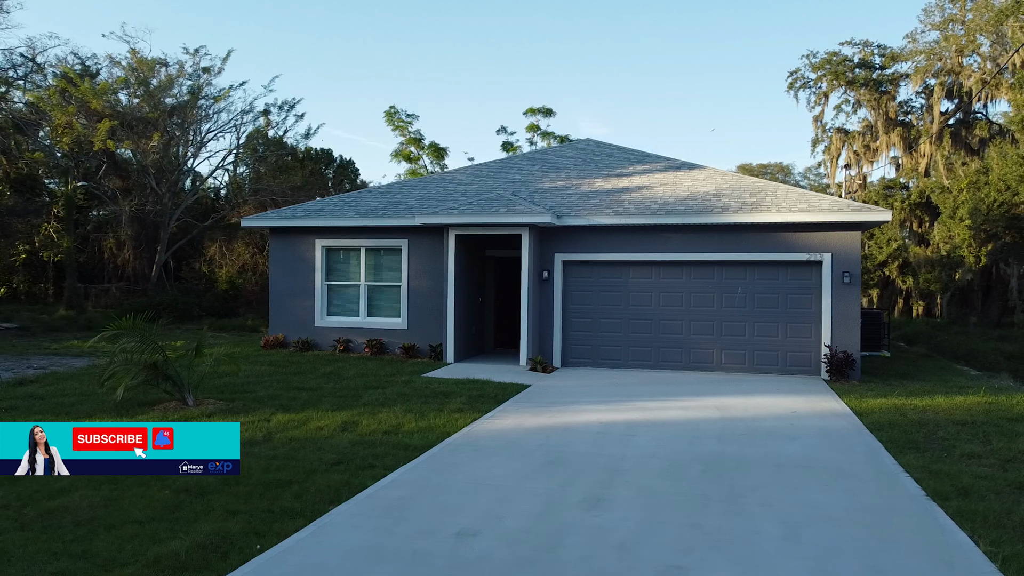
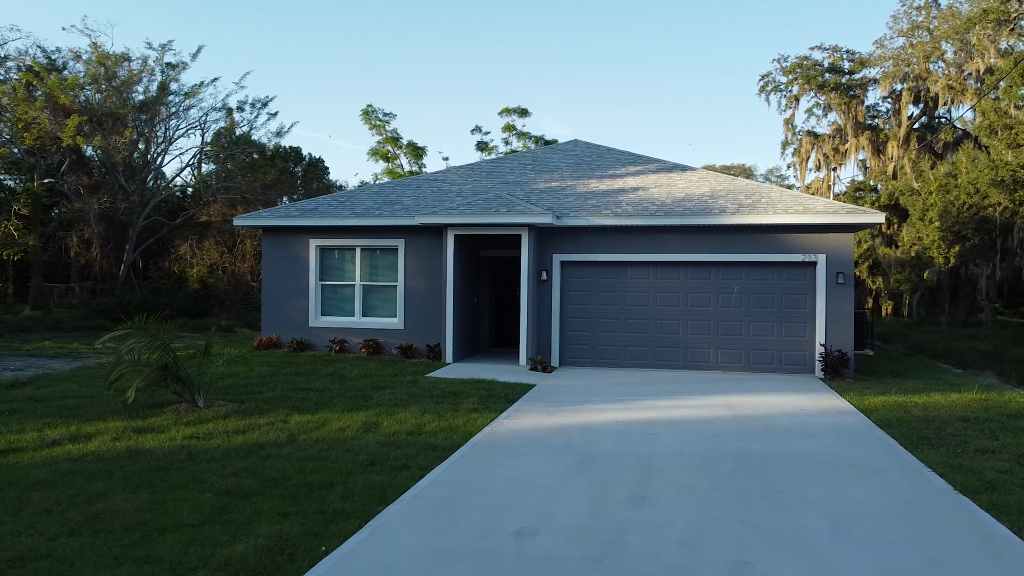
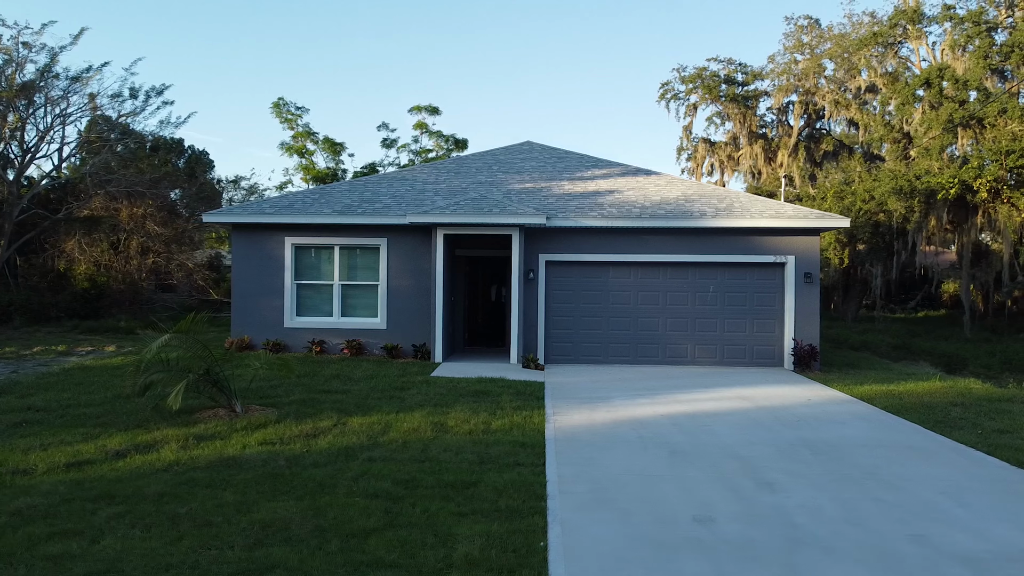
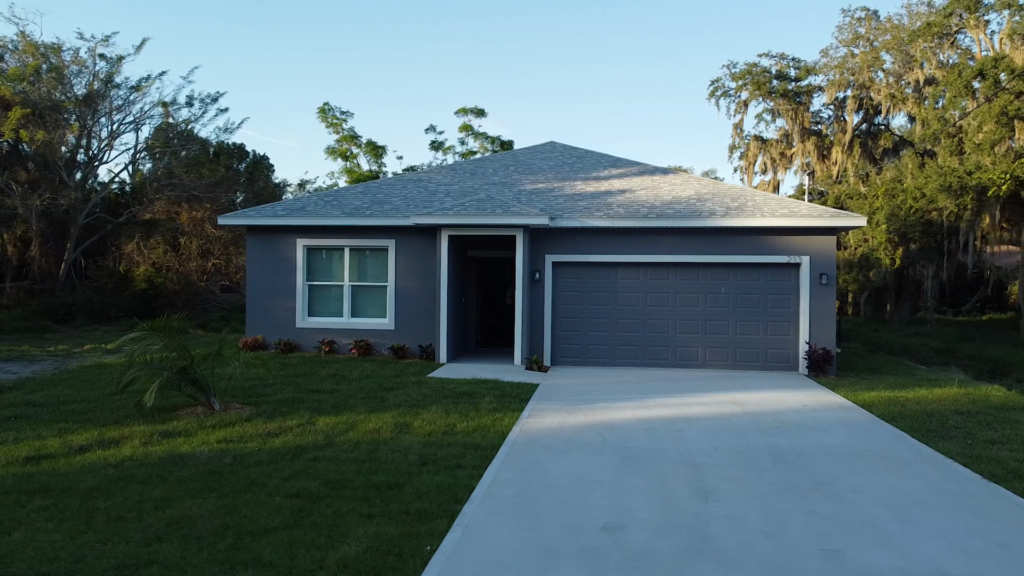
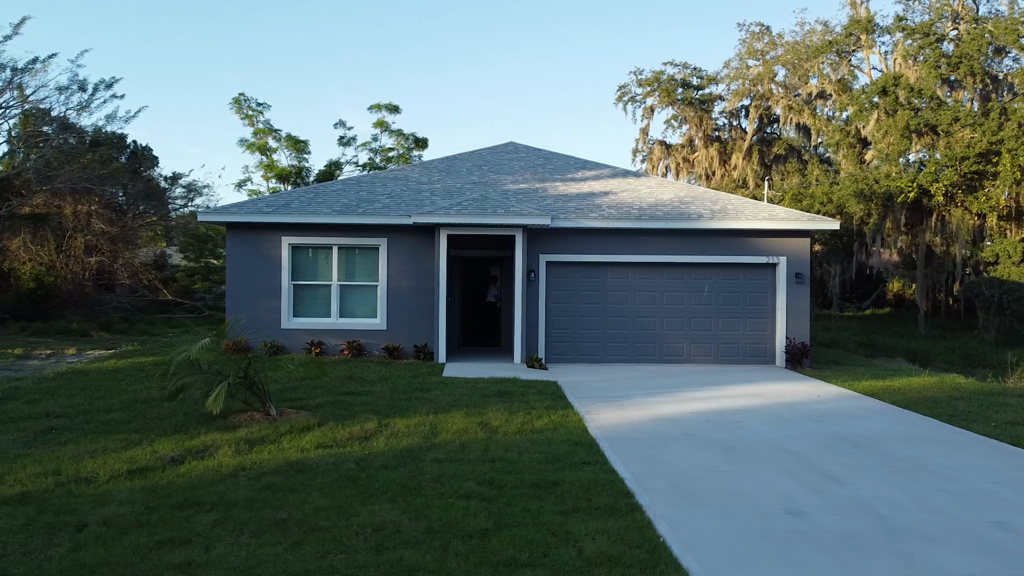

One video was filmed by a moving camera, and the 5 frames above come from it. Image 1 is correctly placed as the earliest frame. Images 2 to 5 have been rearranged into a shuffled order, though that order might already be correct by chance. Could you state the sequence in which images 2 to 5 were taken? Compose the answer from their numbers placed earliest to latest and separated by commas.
2, 4, 3, 5
